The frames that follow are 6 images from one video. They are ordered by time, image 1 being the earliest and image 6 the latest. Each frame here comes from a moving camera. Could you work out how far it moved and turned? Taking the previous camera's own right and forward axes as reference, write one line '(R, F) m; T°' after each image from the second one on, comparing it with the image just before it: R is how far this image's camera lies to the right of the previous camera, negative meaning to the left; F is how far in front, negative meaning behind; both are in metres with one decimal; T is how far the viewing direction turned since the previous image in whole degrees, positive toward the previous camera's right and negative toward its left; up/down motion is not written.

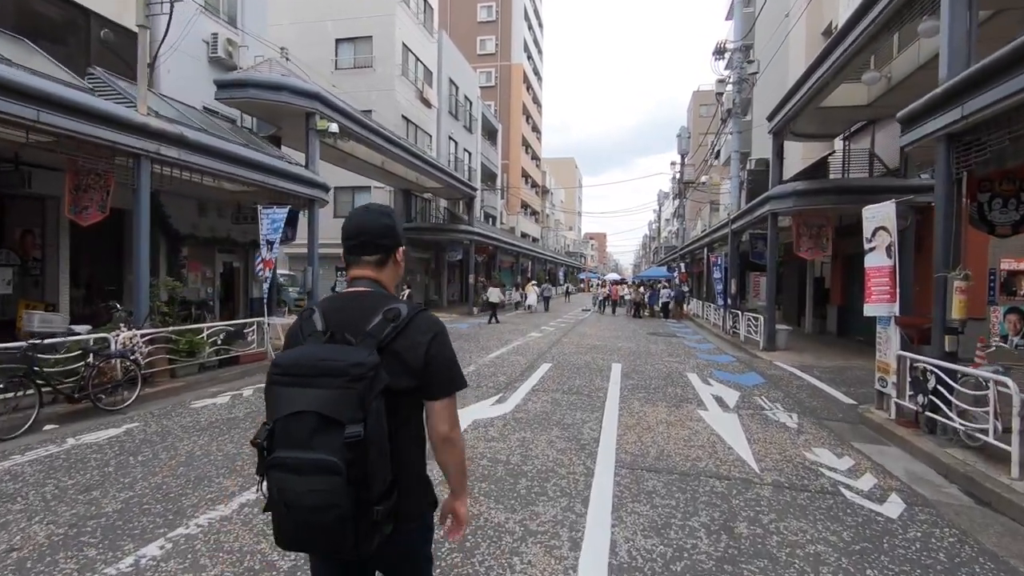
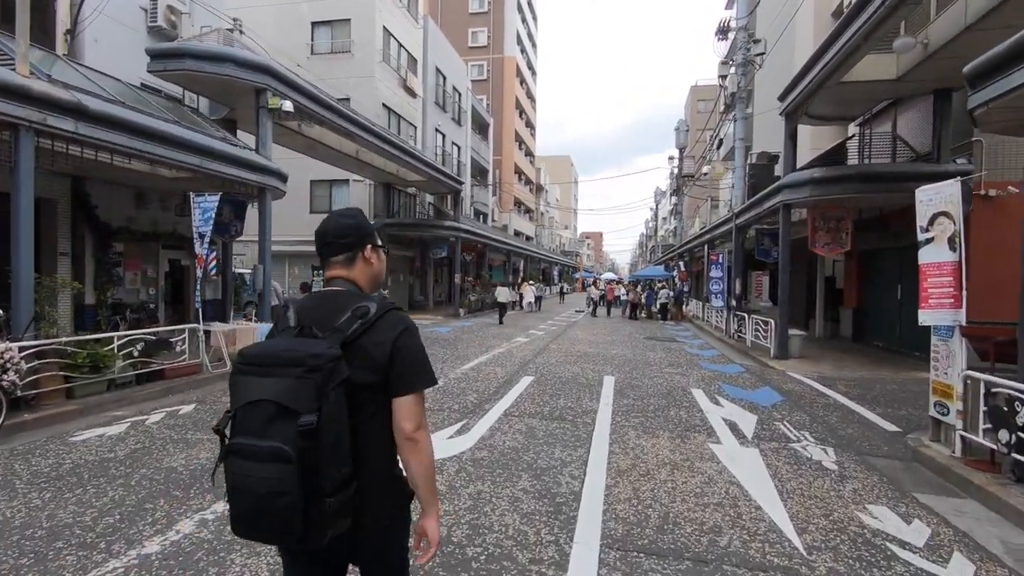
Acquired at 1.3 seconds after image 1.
(+0.4, +1.6) m; 0°
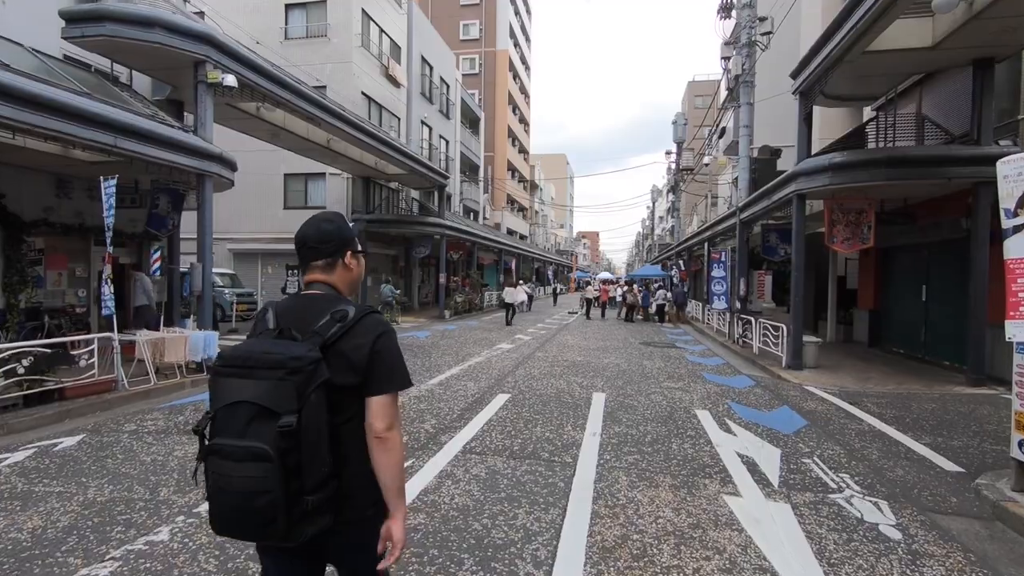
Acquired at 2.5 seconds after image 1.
(+0.4, +1.5) m; 0°
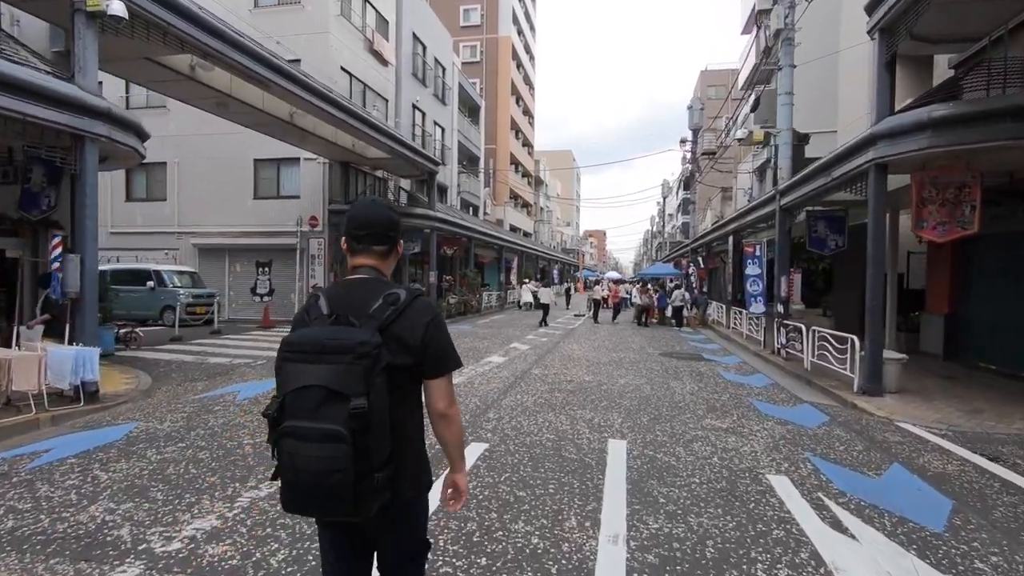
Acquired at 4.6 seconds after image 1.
(+0.3, +2.7) m; -1°
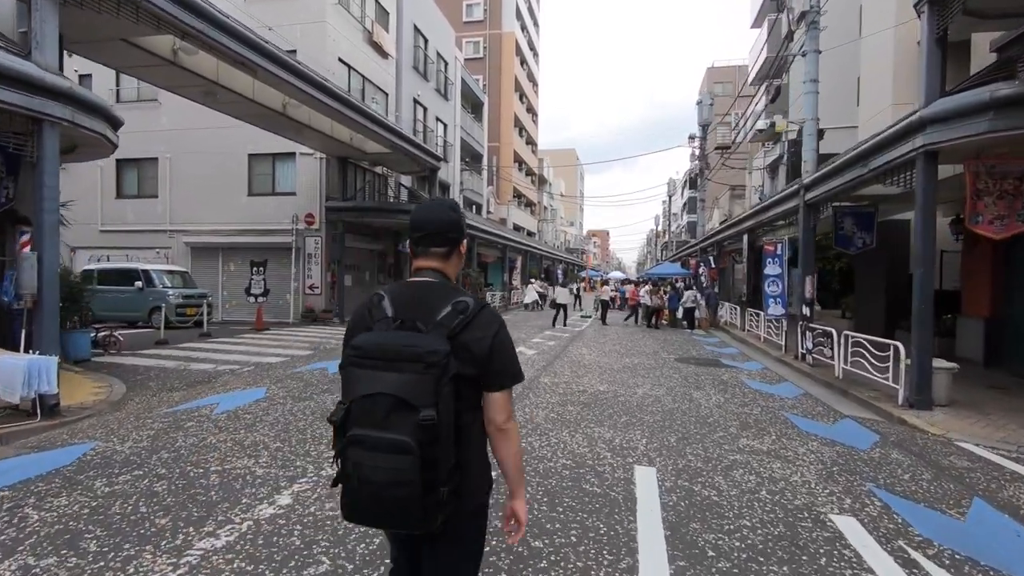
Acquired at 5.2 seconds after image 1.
(-0.1, +0.9) m; 0°
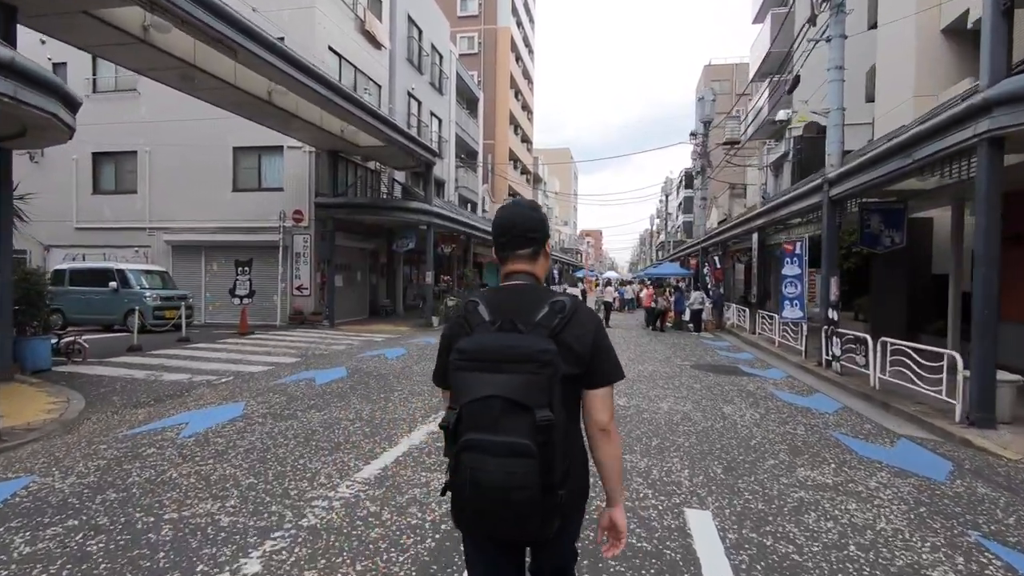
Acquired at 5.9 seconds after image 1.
(-0.2, +1.0) m; +1°
